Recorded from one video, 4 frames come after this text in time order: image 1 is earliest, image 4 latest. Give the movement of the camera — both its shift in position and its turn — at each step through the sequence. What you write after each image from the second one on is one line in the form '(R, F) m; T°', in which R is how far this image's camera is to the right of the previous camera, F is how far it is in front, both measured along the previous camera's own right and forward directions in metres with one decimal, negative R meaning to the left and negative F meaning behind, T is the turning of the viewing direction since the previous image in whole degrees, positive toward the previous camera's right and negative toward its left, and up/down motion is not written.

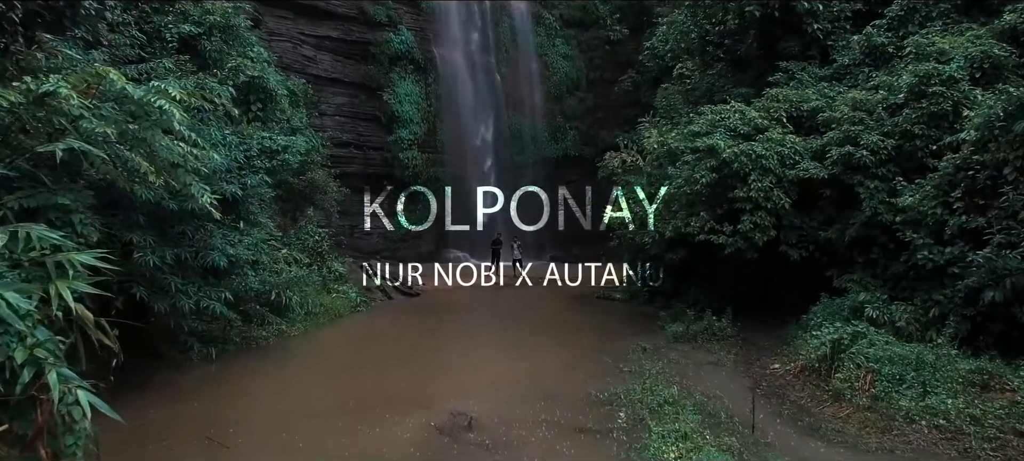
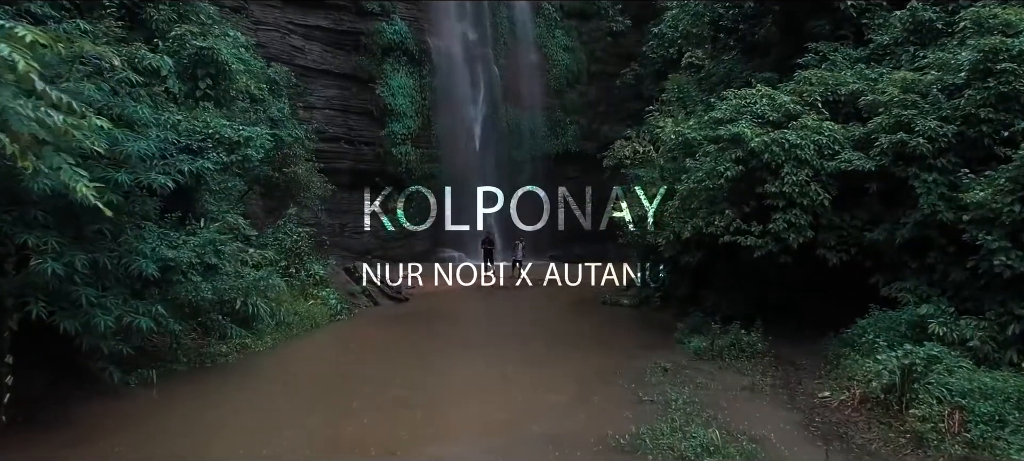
(0.0, +1.1) m; 0°
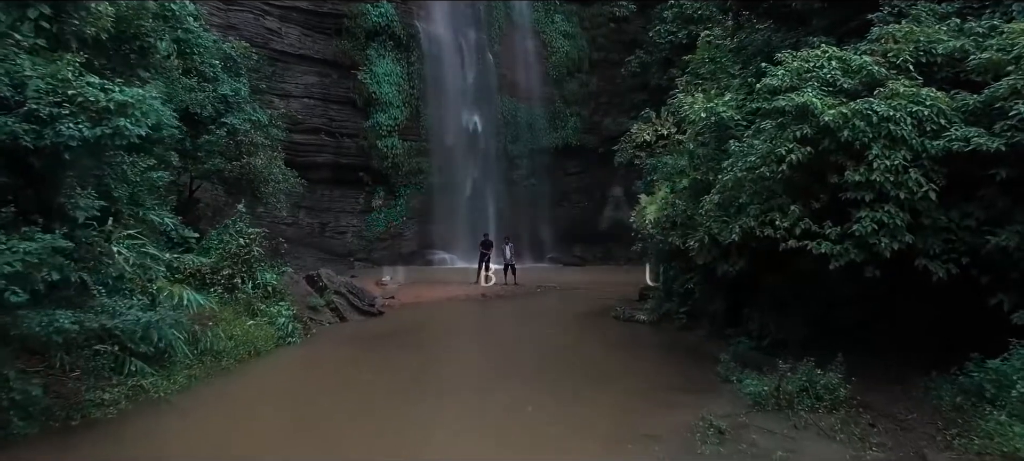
(0.0, +1.9) m; 0°
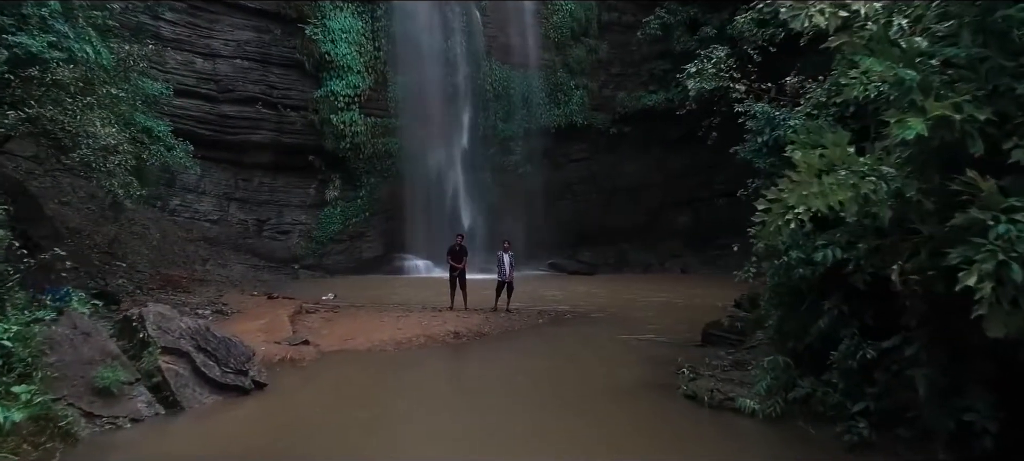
(0.0, +4.6) m; +1°
